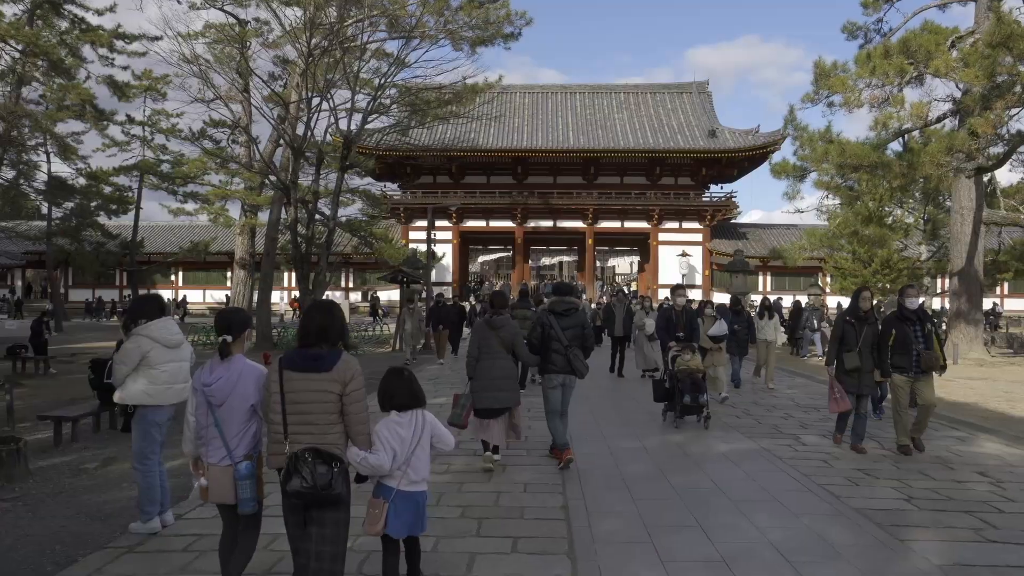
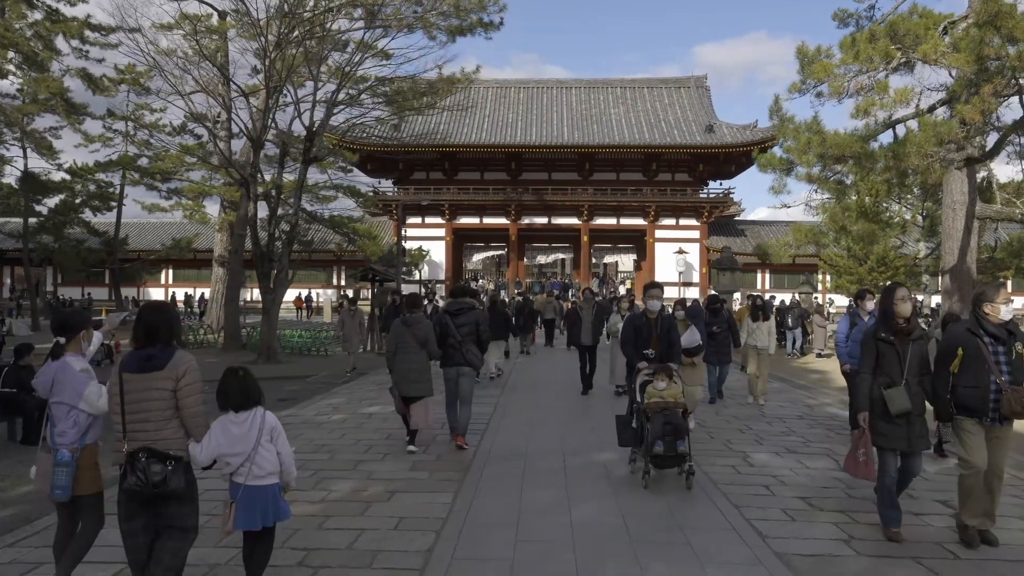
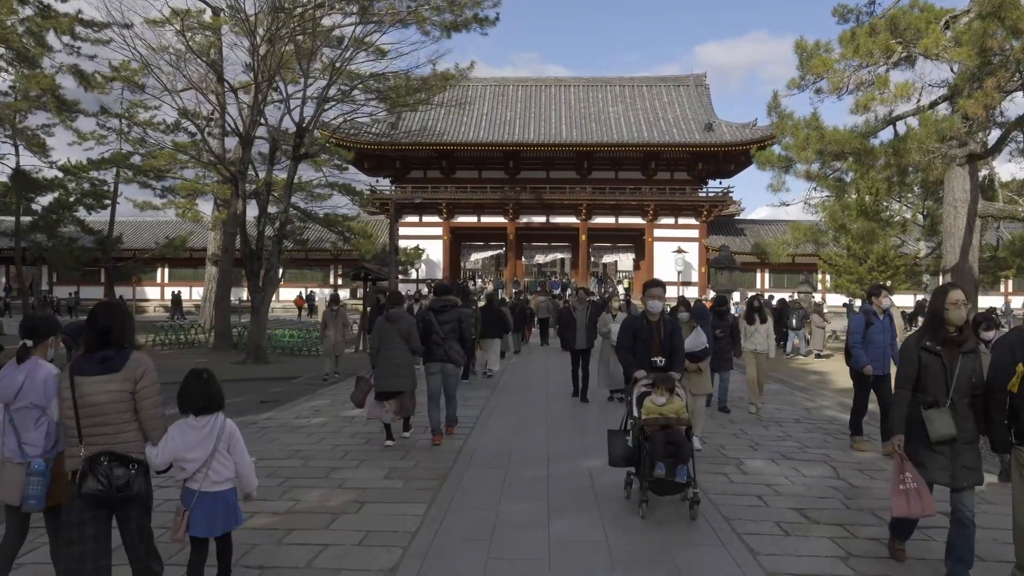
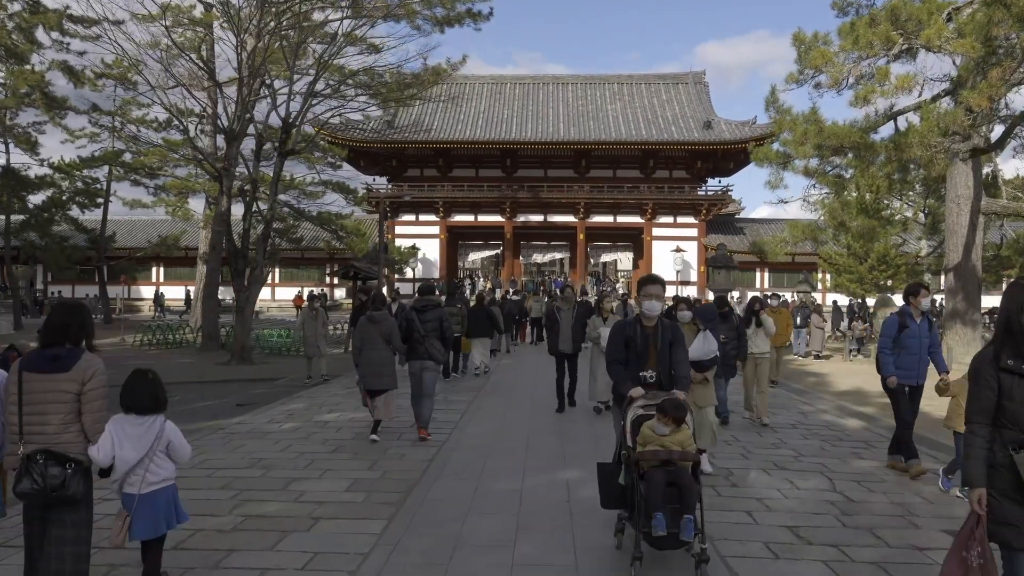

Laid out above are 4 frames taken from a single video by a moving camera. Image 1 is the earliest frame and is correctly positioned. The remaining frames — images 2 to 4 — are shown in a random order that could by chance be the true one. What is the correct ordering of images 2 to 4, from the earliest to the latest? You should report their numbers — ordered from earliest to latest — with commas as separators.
2, 3, 4
